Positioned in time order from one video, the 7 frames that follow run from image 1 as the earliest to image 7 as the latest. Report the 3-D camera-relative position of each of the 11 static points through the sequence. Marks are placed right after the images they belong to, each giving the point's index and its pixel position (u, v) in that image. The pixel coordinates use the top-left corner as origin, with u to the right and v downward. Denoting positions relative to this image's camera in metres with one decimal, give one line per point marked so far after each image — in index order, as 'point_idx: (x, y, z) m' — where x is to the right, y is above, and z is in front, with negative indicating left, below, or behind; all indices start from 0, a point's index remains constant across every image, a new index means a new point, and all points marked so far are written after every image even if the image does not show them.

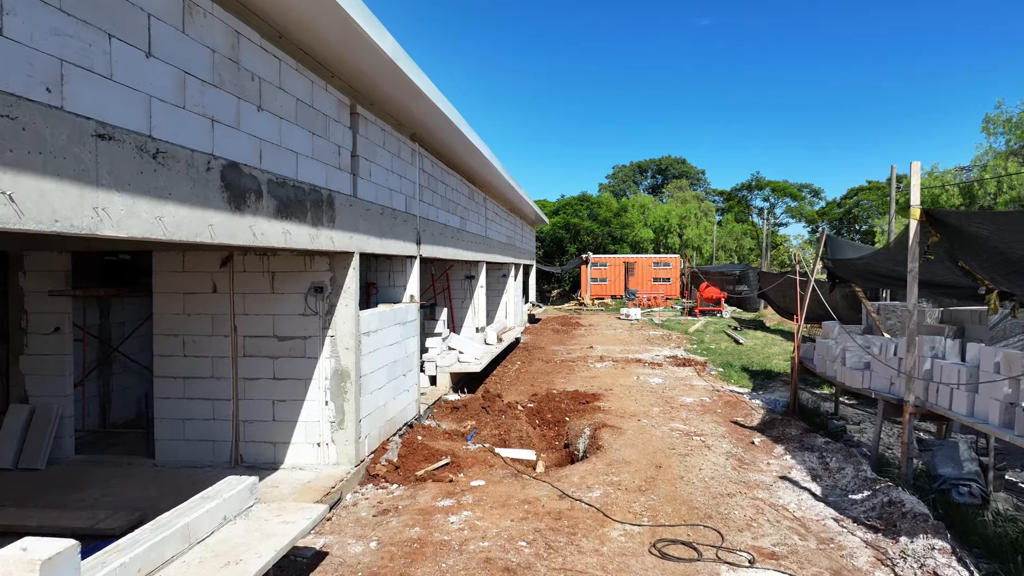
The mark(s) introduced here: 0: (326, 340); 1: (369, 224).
0: (-1.2, -0.3, +4.7) m
1: (-1.0, +0.4, +4.9) m
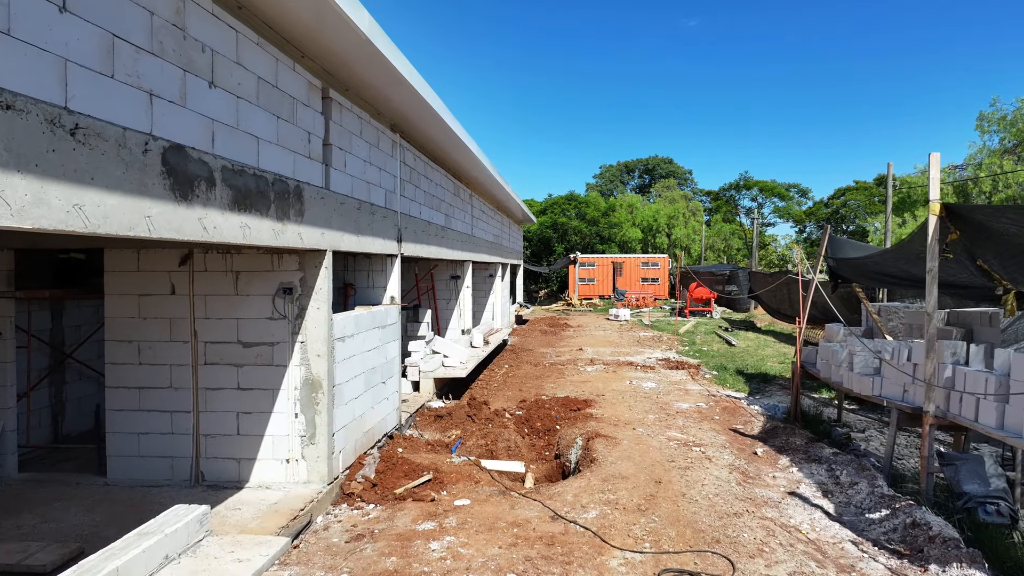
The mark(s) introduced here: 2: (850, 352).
0: (-1.3, -0.3, +4.3) m
1: (-1.0, +0.4, +4.5) m
2: (+2.7, -0.5, +5.8) m
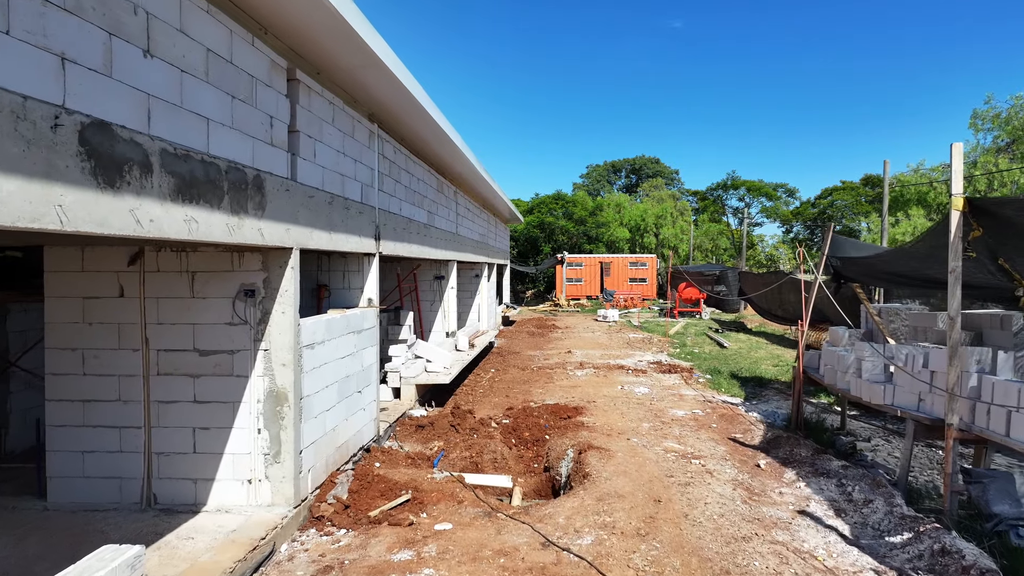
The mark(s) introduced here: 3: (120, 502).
0: (-1.3, -0.3, +3.8) m
1: (-1.1, +0.4, +4.1) m
2: (+2.6, -0.5, +5.4) m
3: (-2.1, -1.1, +3.8) m
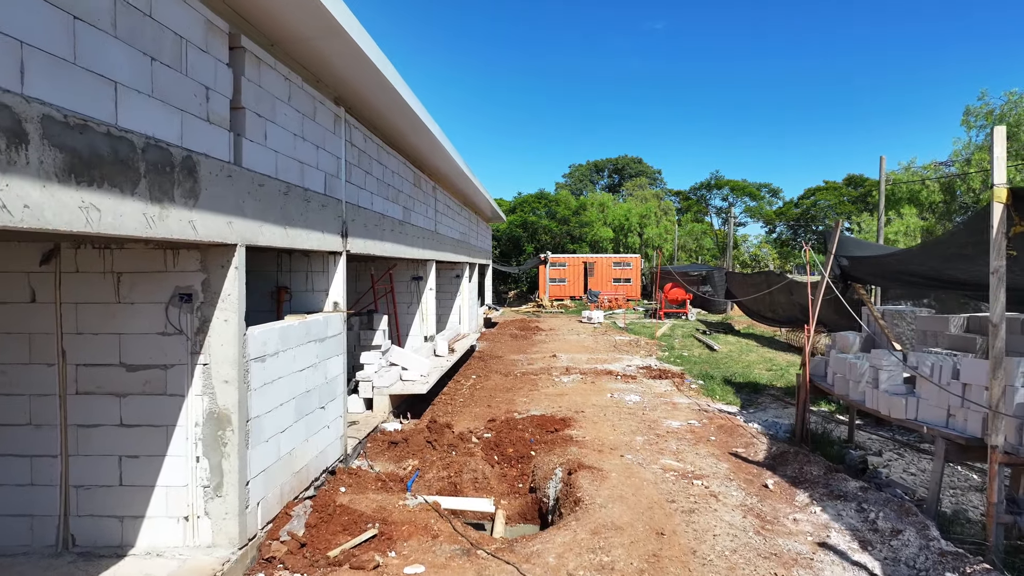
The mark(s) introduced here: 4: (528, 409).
0: (-1.4, -0.4, +3.3) m
1: (-1.2, +0.4, +3.5) m
2: (+2.4, -0.5, +4.9) m
3: (-2.1, -1.1, +3.3) m
4: (+0.2, -1.2, +7.0) m
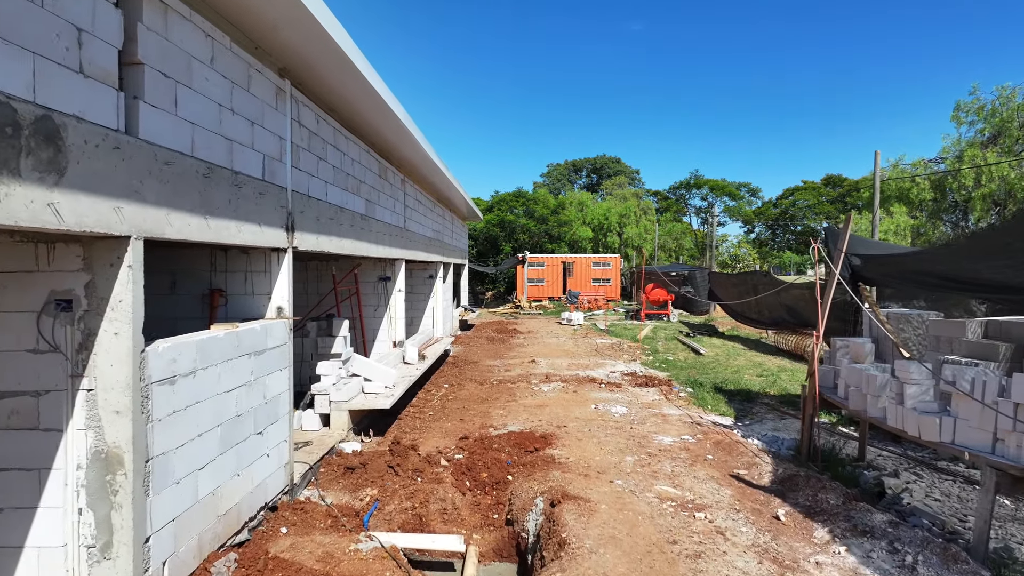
0: (-1.5, -0.4, +2.6) m
1: (-1.3, +0.4, +2.8) m
2: (+2.3, -0.5, +4.3) m
3: (-2.2, -1.2, +2.5) m
4: (-0.1, -1.2, +6.4) m
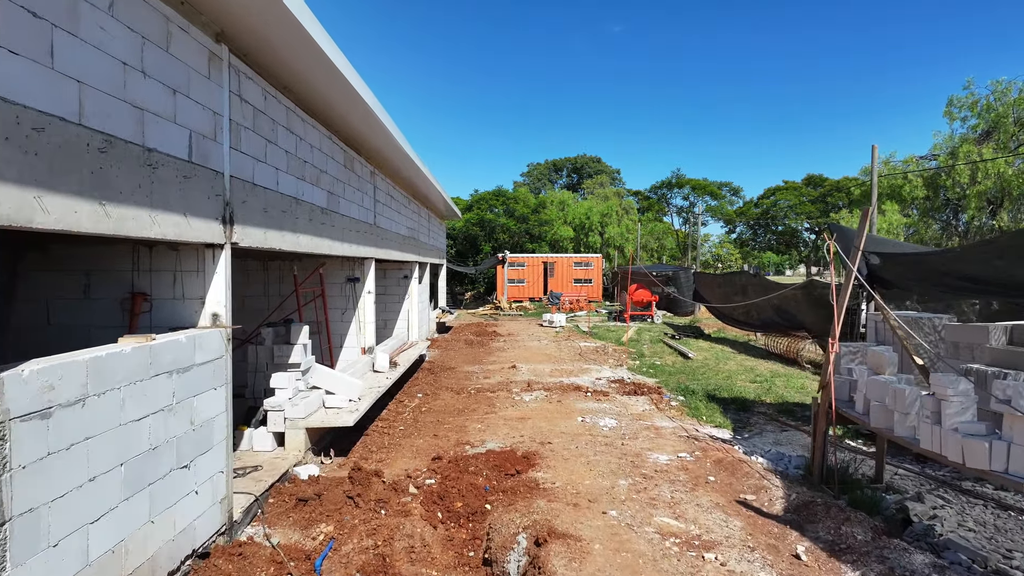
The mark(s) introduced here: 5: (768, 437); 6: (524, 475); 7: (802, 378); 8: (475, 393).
0: (-1.6, -0.4, +1.9) m
1: (-1.4, +0.4, +2.2) m
2: (+2.2, -0.6, +3.8) m
3: (-2.3, -1.2, +1.8) m
4: (-0.2, -1.2, +5.7) m
5: (+2.3, -1.3, +6.4) m
6: (+0.1, -1.2, +4.8) m
7: (+3.8, -1.2, +9.6) m
8: (-0.4, -1.1, +7.9) m
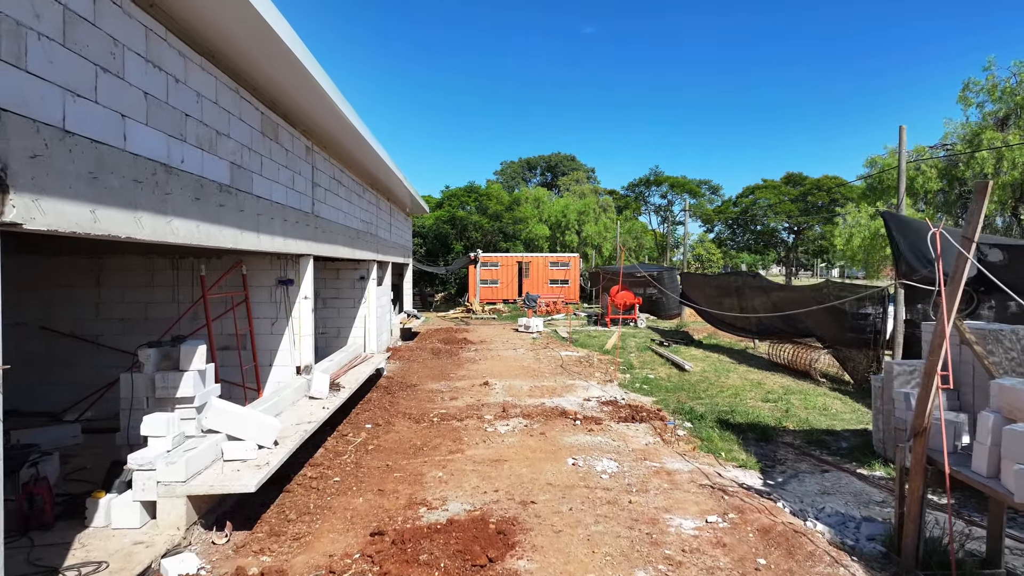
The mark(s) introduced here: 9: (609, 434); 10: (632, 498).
0: (-1.6, -0.4, +0.4) m
1: (-1.4, +0.3, +0.7) m
2: (+2.1, -0.6, +2.4) m
3: (-2.3, -1.2, +0.3) m
4: (-0.4, -1.2, +4.2) m
5: (+2.1, -1.3, +5.0) m
6: (-0.1, -1.3, +3.4) m
7: (+3.5, -1.2, +8.3) m
8: (-0.6, -1.2, +6.4) m
9: (+0.8, -1.2, +6.1) m
10: (+0.7, -1.3, +4.4) m
